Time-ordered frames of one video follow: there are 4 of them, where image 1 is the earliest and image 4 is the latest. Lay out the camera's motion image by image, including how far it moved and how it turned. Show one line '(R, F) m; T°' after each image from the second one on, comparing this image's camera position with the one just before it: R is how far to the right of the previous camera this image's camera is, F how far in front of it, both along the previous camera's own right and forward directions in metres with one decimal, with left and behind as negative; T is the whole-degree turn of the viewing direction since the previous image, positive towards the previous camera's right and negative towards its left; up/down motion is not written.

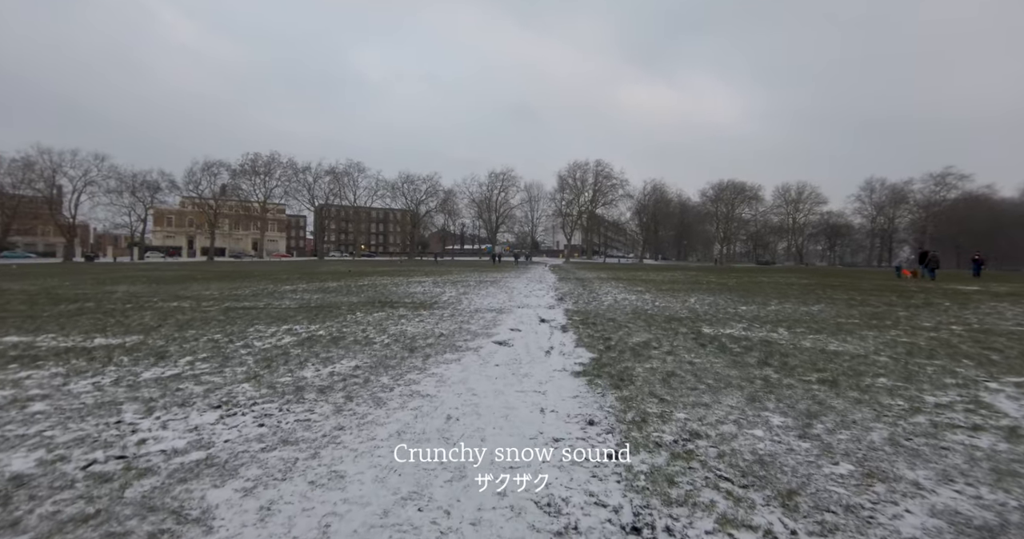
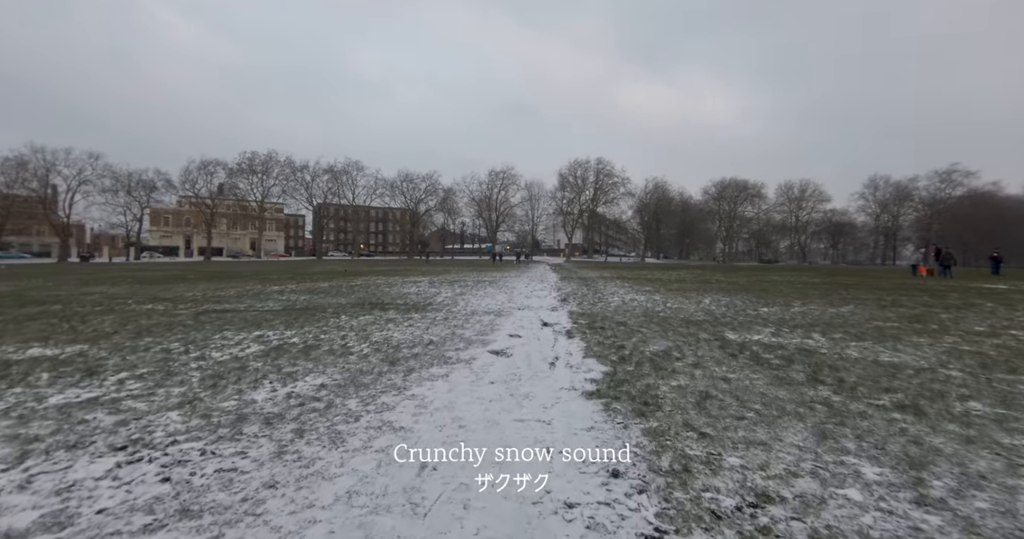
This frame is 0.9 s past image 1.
(0.0, +1.1) m; 0°
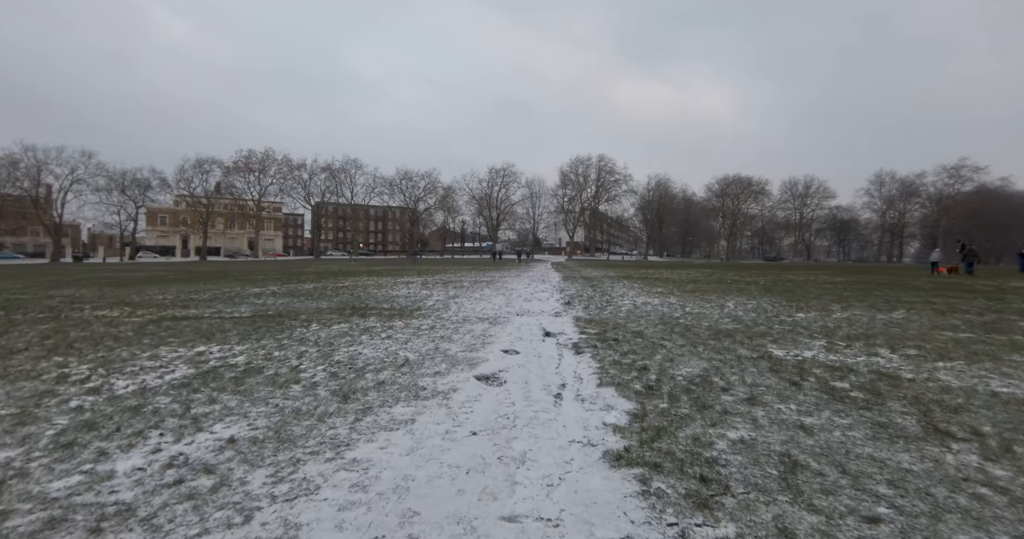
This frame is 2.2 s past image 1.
(+0.1, +1.6) m; 0°
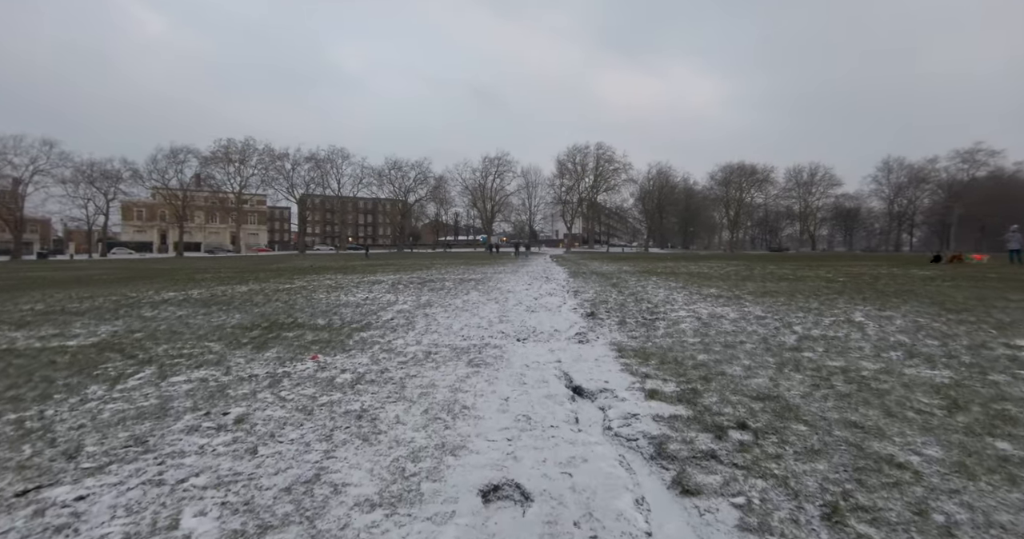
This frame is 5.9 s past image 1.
(0.0, +4.7) m; 0°
